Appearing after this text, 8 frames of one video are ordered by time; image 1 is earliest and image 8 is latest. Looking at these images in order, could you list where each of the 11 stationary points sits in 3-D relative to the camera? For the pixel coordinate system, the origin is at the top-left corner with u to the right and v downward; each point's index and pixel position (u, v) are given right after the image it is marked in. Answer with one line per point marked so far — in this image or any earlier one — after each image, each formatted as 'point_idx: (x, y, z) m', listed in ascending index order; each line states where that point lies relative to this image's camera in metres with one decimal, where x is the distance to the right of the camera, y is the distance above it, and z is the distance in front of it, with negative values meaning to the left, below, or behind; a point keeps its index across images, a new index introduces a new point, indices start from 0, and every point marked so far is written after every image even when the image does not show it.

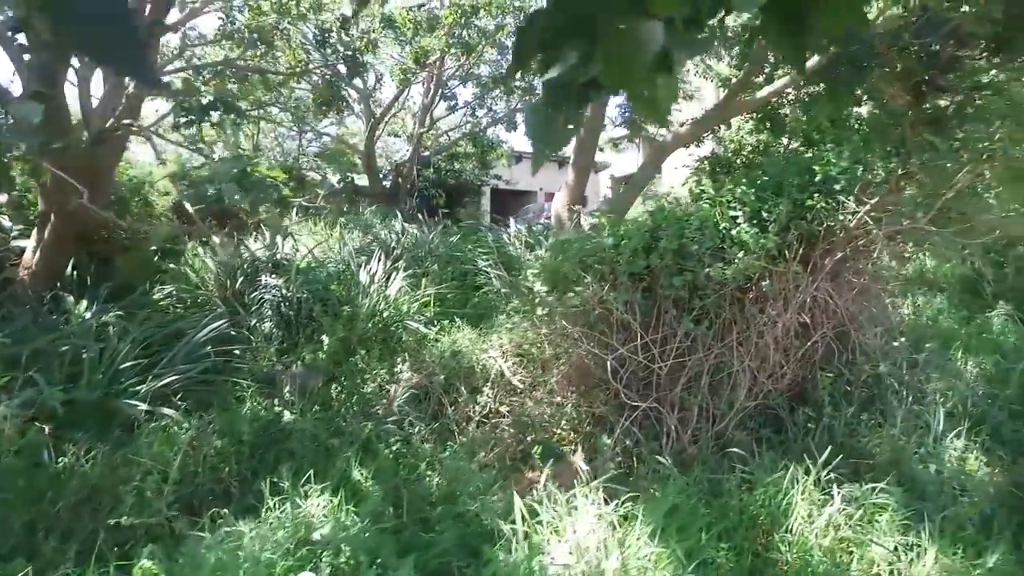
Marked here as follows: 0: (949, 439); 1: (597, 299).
0: (+2.2, -0.8, +3.6) m
1: (+0.5, -0.1, +3.8) m
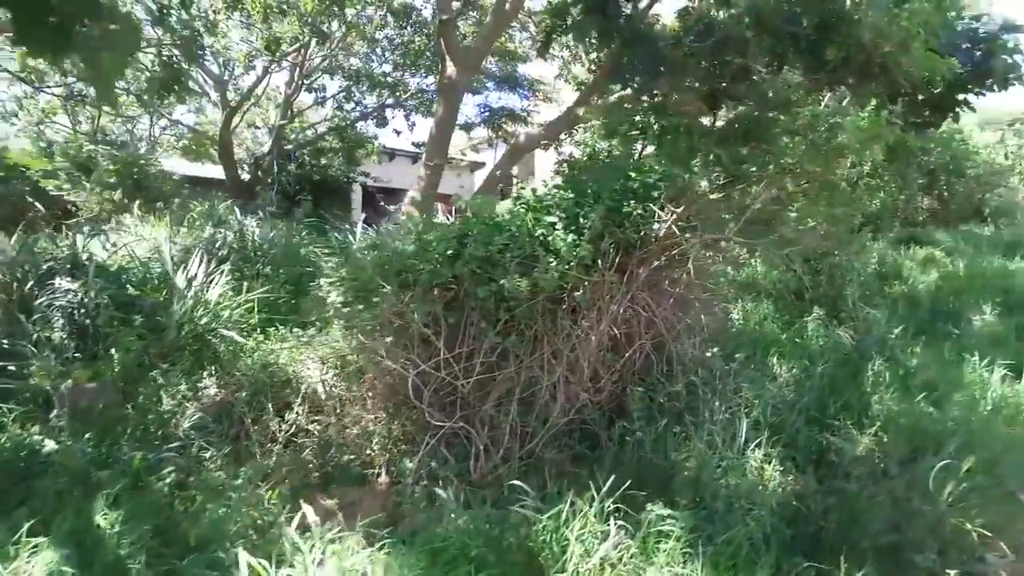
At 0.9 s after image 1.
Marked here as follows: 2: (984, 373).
0: (+1.2, -0.8, +3.6) m
1: (-0.6, -0.1, +3.5) m
2: (+2.7, -0.5, +4.1) m
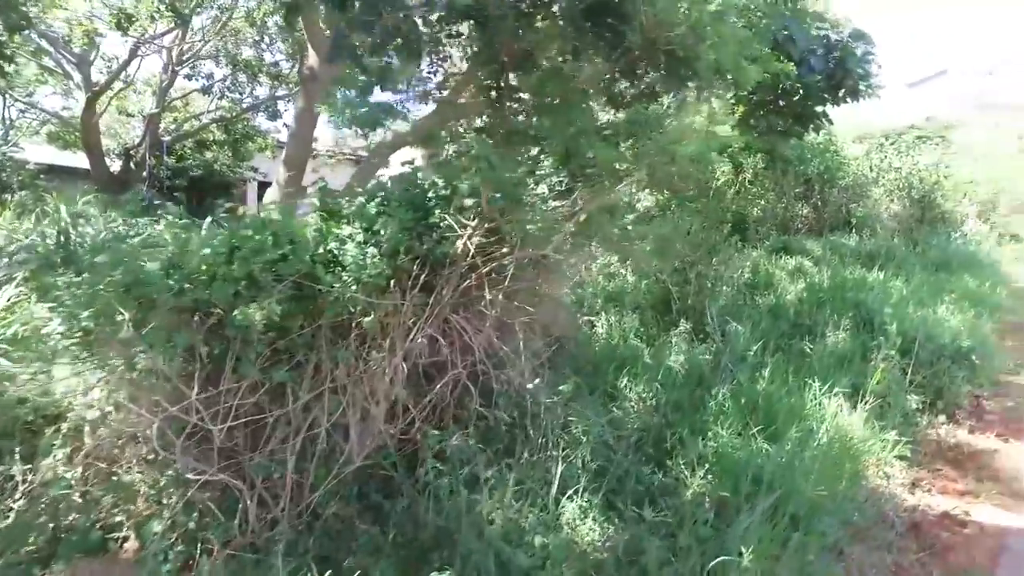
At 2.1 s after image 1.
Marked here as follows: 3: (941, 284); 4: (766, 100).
0: (+0.2, -1.0, +3.1) m
1: (-1.5, -0.2, +2.9) m
2: (+1.7, -0.6, +3.8) m
3: (+4.5, 0.0, +7.2) m
4: (+2.1, +1.6, +5.8) m
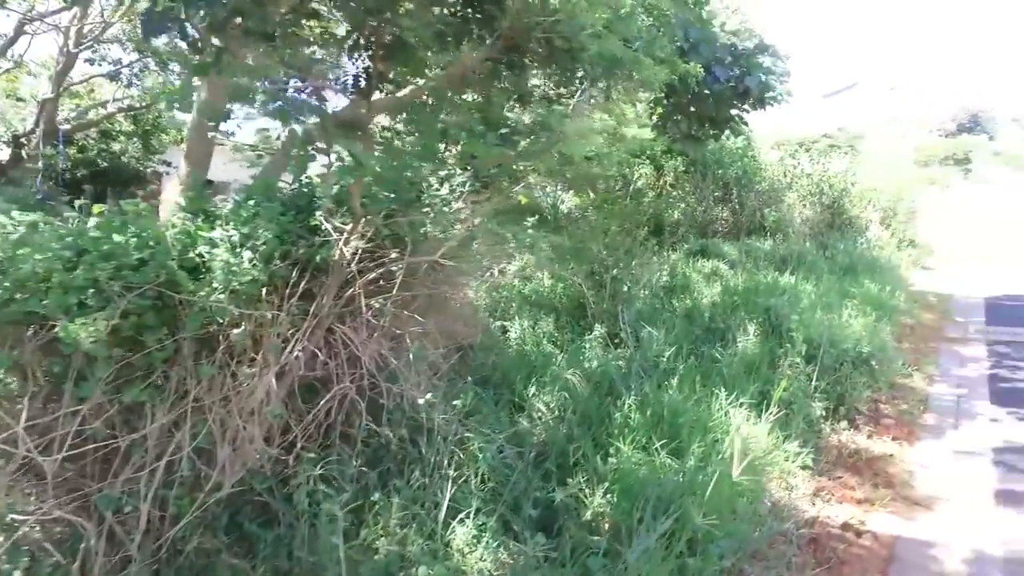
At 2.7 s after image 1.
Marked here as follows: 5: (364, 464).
0: (-0.2, -1.0, +2.9) m
1: (-2.0, -0.3, +2.5) m
2: (+1.1, -0.6, +3.7) m
3: (+3.6, 0.0, +7.4) m
4: (+1.4, +1.5, +5.7) m
5: (-0.7, -0.8, +3.3) m
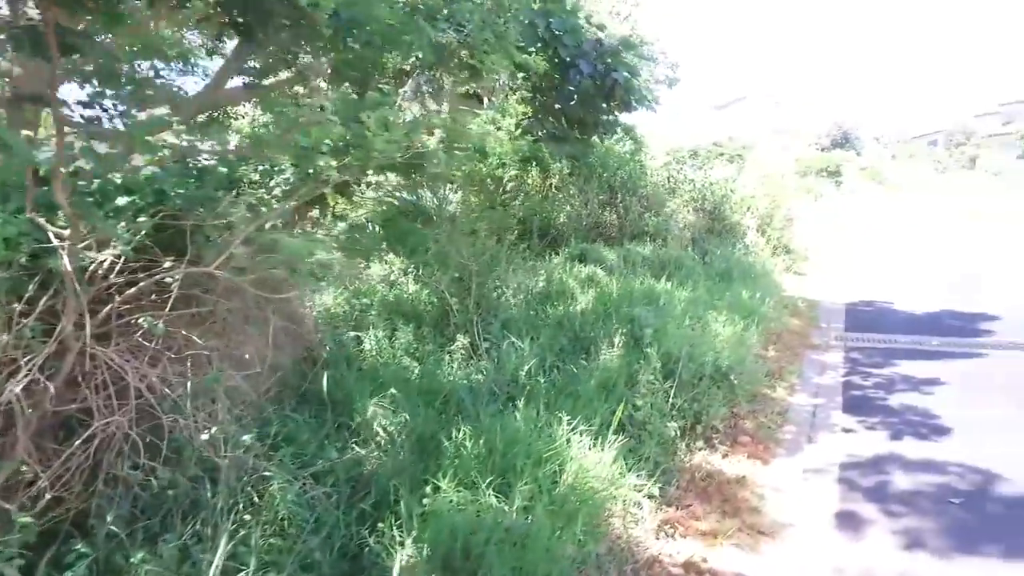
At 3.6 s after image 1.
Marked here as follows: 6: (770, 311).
0: (-1.0, -1.0, +2.4) m
1: (-2.6, -0.3, +1.7) m
2: (+0.3, -0.7, +3.4) m
3: (+2.2, -0.1, +7.3) m
4: (+0.3, +1.5, +5.4) m
5: (-1.5, -0.9, +2.8) m
6: (+2.7, -0.2, +7.3) m
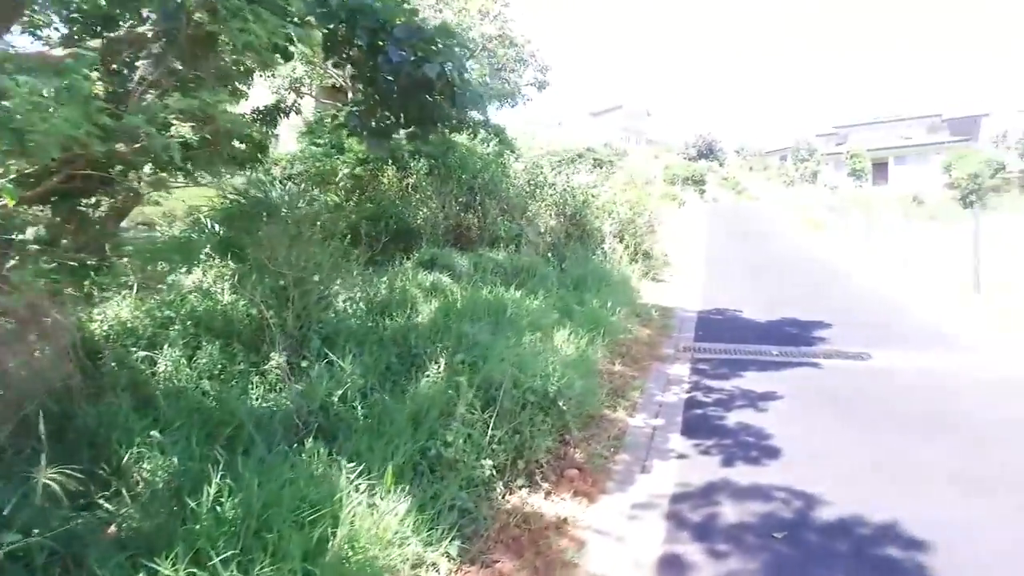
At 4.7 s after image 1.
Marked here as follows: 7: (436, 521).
0: (-1.7, -1.1, +1.6) m
1: (-3.2, -0.4, +0.7) m
2: (-0.6, -0.8, +2.8) m
3: (+0.6, -0.2, +7.1) m
4: (-1.0, +1.4, +4.8) m
5: (-2.3, -1.0, +1.9) m
6: (+1.1, -0.3, +7.1) m
7: (-0.3, -1.0, +2.9) m
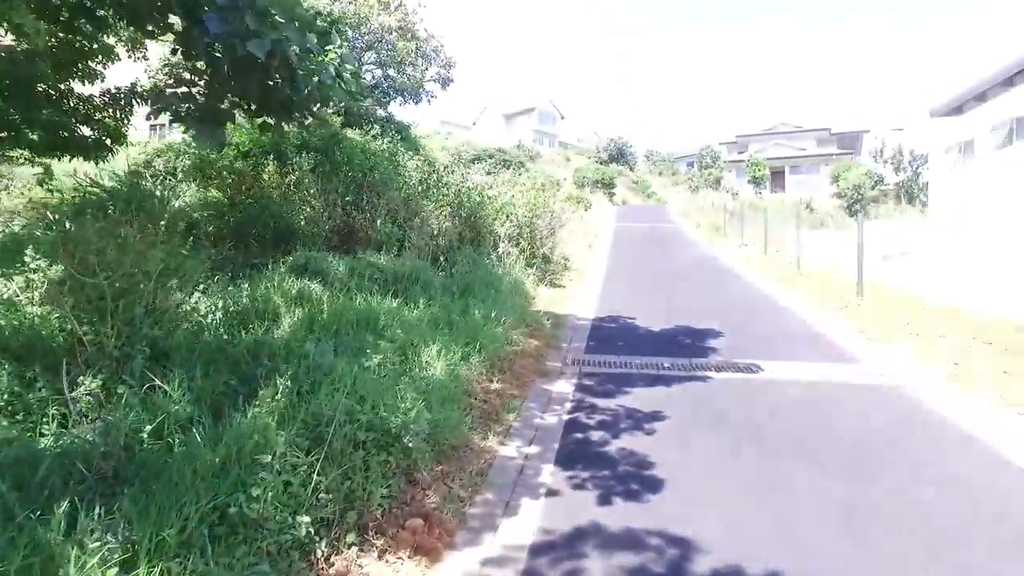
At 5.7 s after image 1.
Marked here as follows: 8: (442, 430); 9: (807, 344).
0: (-2.2, -1.2, +0.8) m
1: (-3.6, -0.4, -0.3) m
2: (-1.3, -0.9, +2.2) m
3: (-0.6, -0.3, +6.5) m
4: (-1.9, +1.3, +4.1) m
5: (-2.8, -1.0, +1.0) m
6: (-0.1, -0.4, +6.6) m
7: (-1.0, -1.1, +2.3) m
8: (-0.4, -0.8, +3.9) m
9: (+3.2, -0.6, +7.6) m
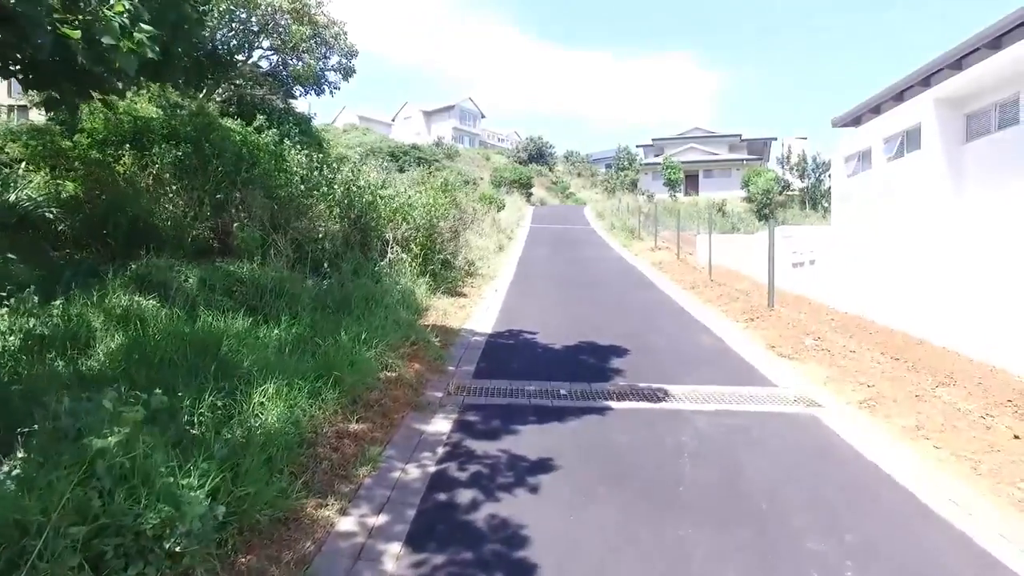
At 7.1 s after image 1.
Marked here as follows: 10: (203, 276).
0: (-2.6, -1.3, -0.3) m
1: (-3.8, -0.6, -1.5) m
2: (-1.8, -1.0, +1.2) m
3: (-1.6, -0.4, +5.5) m
4: (-2.6, +1.2, +3.0) m
5: (-3.2, -1.2, -0.1) m
6: (-1.1, -0.6, +5.7) m
7: (-1.5, -1.2, +1.3) m
8: (-1.1, -0.9, +3.0) m
9: (+2.1, -0.8, +7.0) m
10: (-2.8, +0.1, +6.4) m
